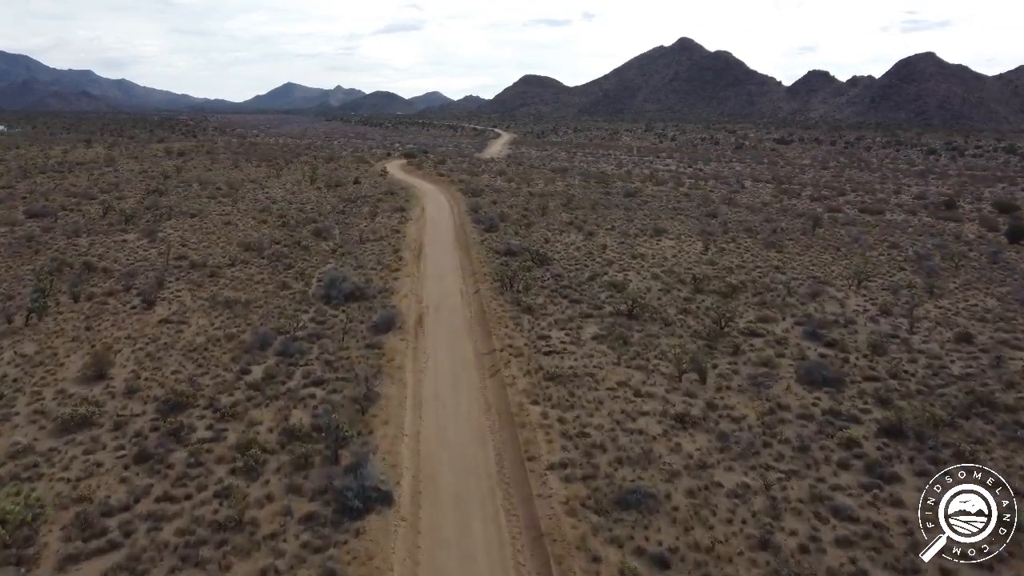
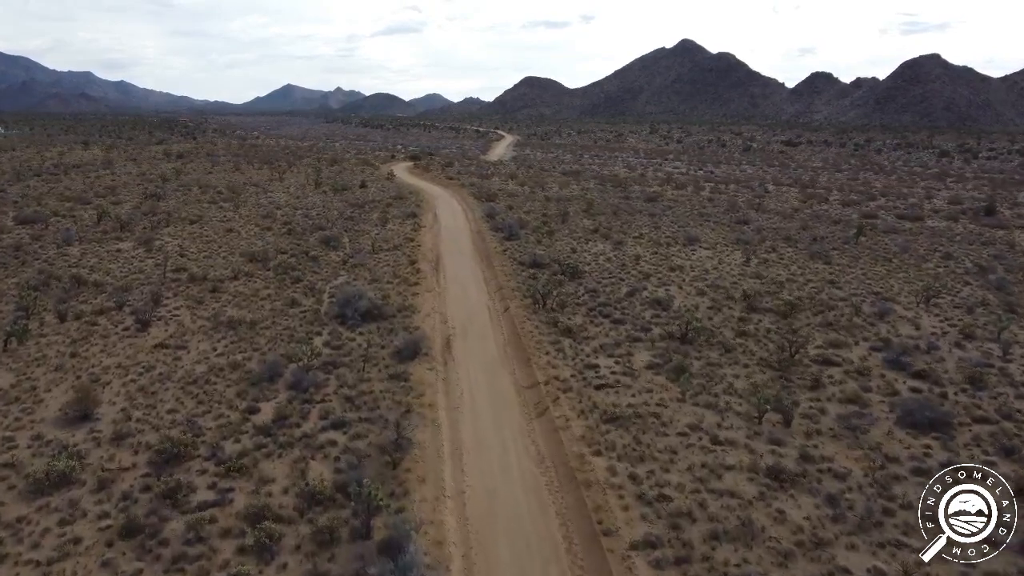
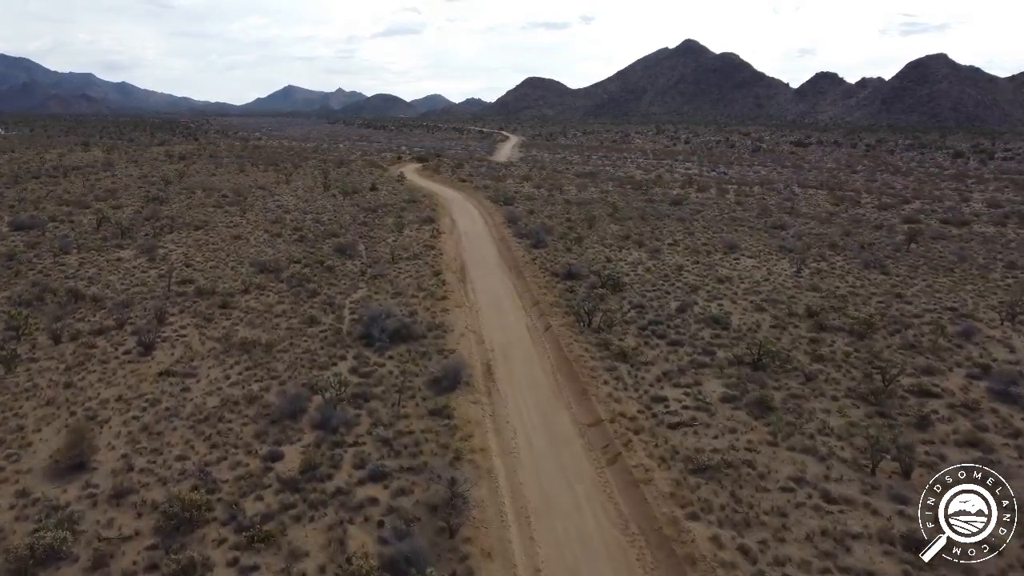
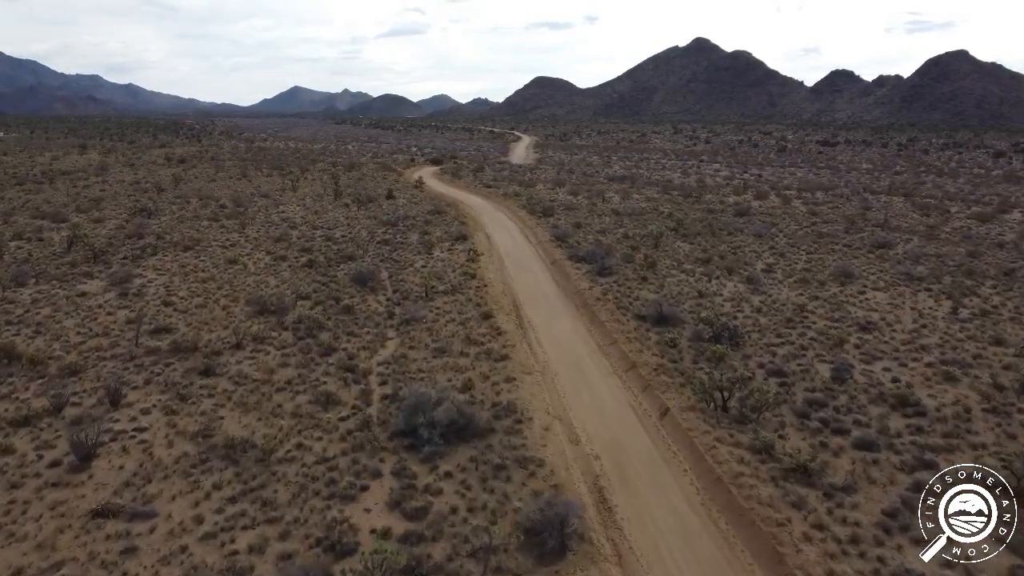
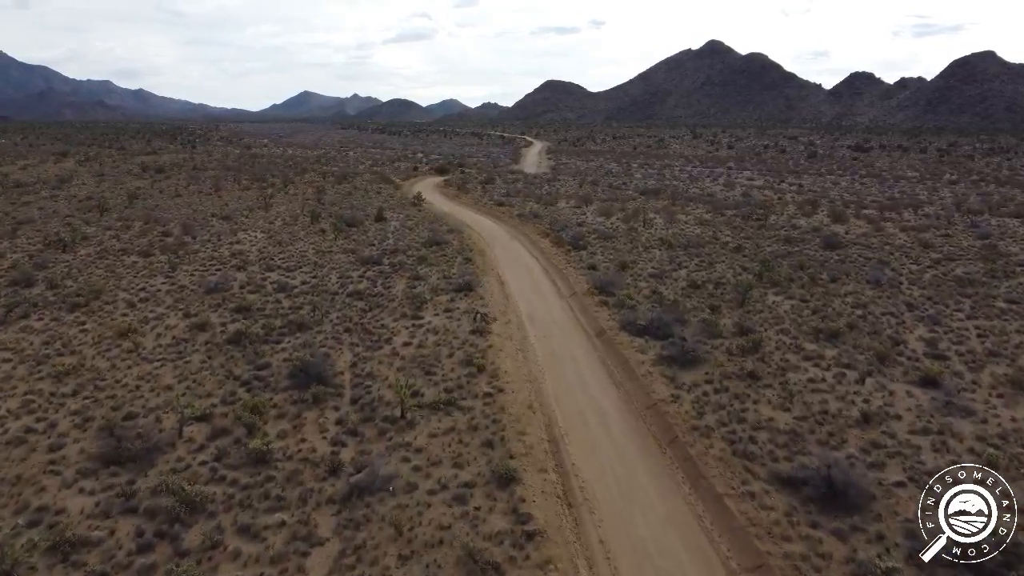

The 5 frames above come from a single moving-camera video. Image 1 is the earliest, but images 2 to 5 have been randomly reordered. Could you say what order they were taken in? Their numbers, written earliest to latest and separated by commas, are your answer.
2, 3, 4, 5
